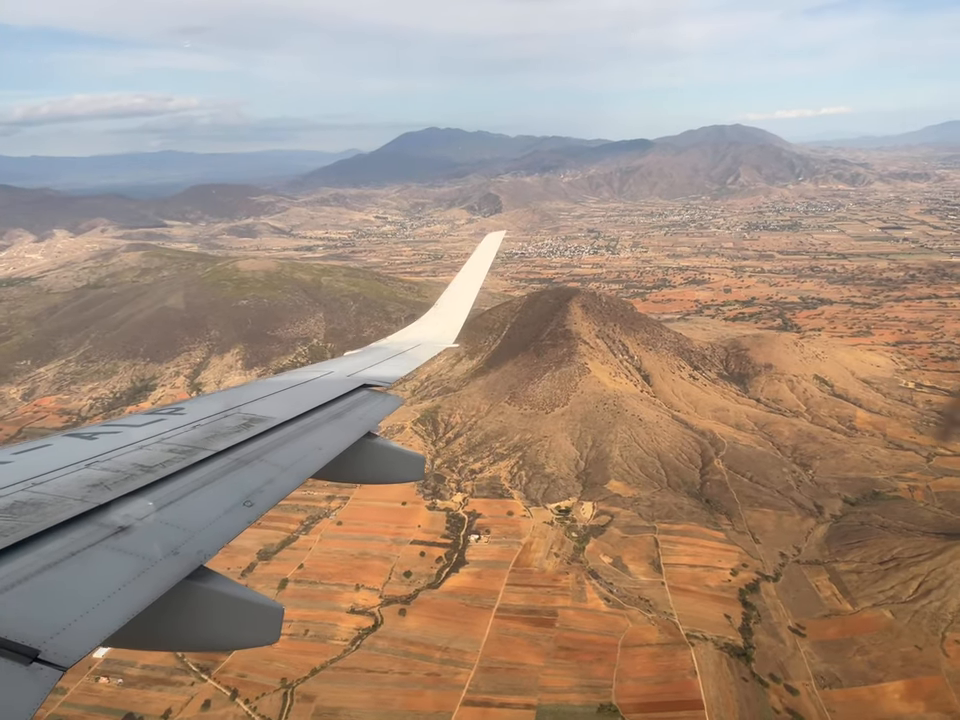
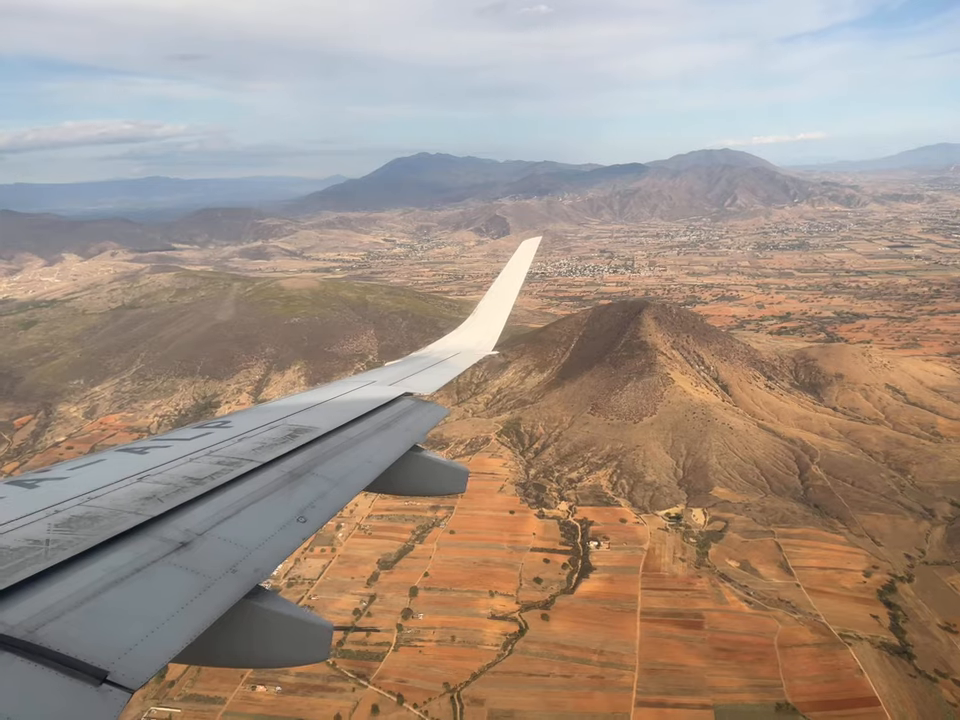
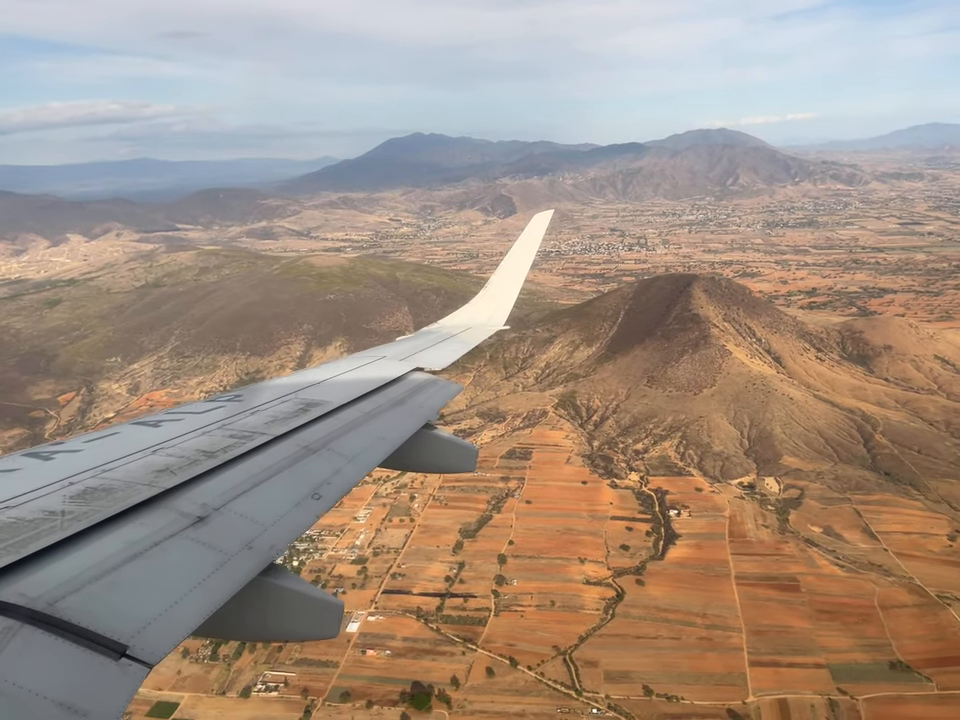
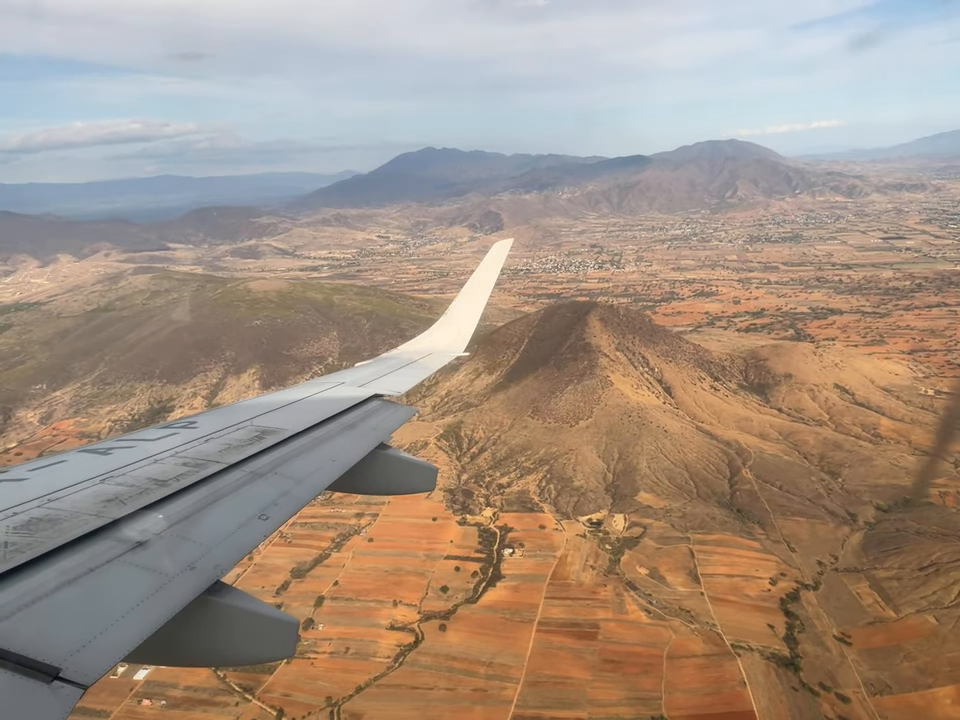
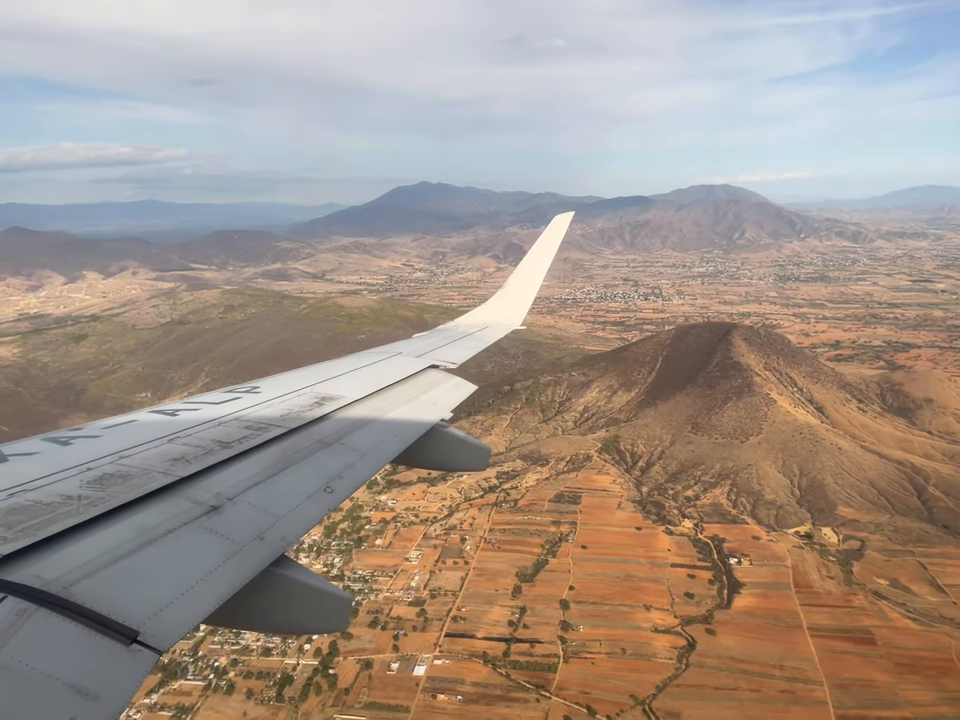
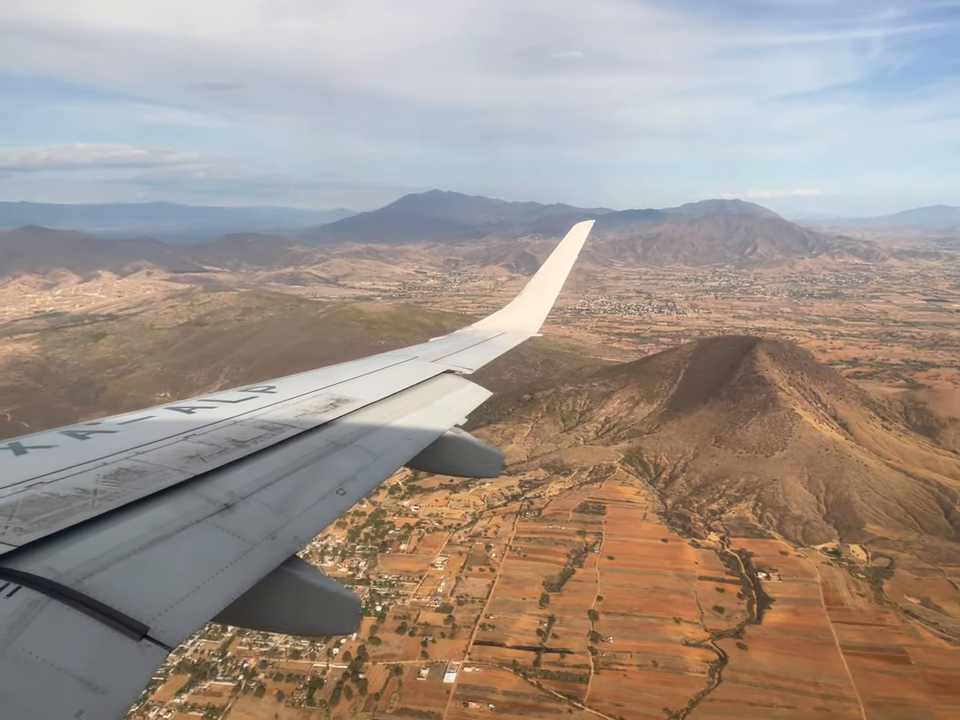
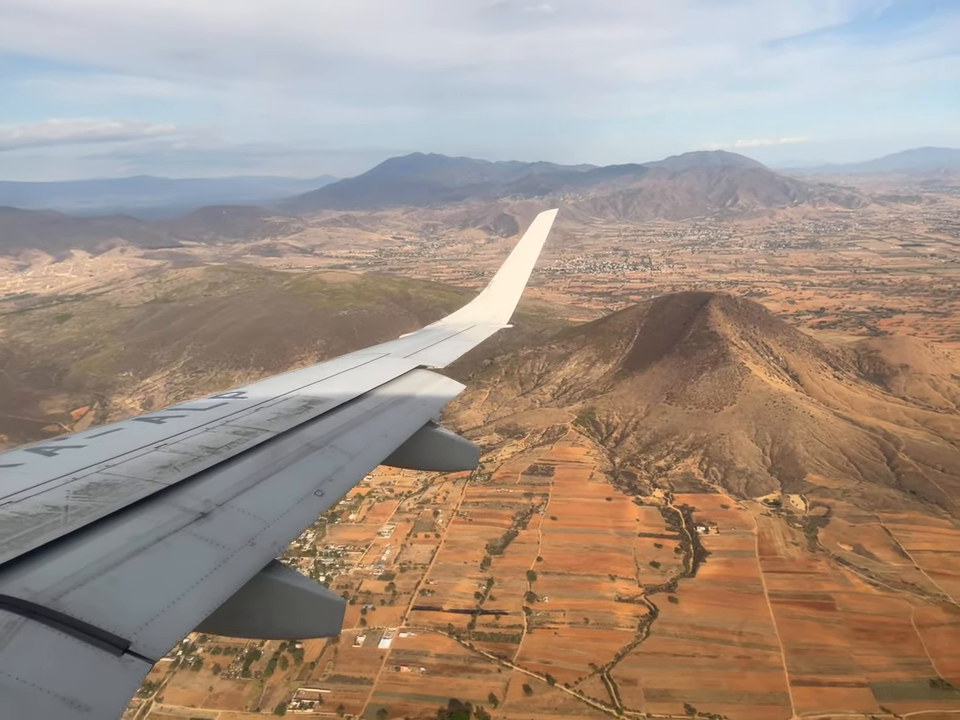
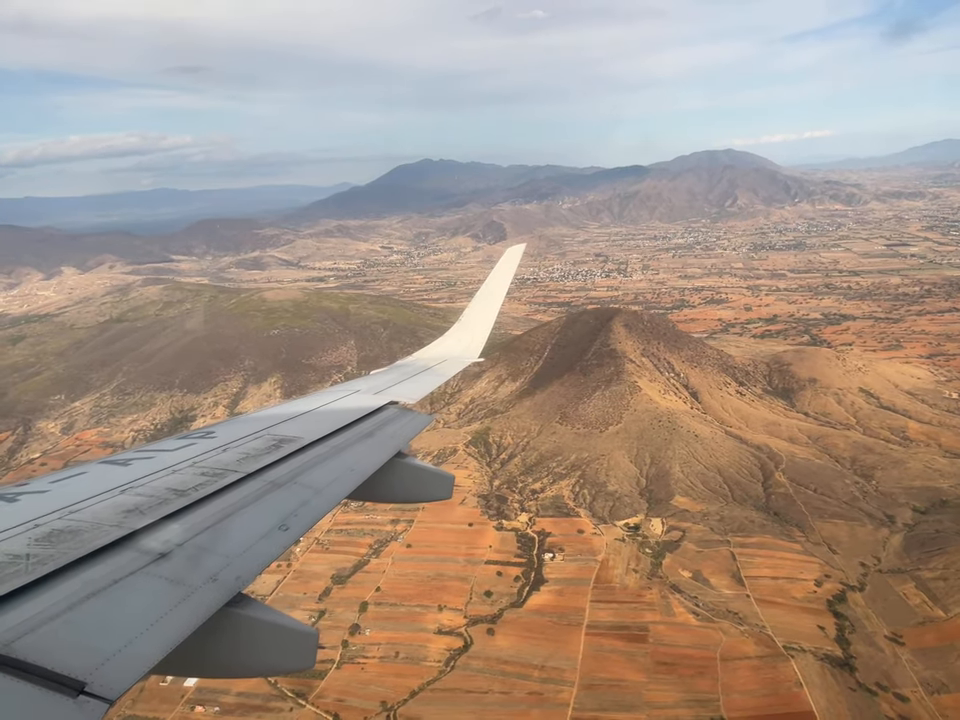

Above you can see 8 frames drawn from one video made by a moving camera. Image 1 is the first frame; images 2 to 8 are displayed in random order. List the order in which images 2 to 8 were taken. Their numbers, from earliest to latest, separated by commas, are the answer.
4, 8, 2, 3, 7, 5, 6
